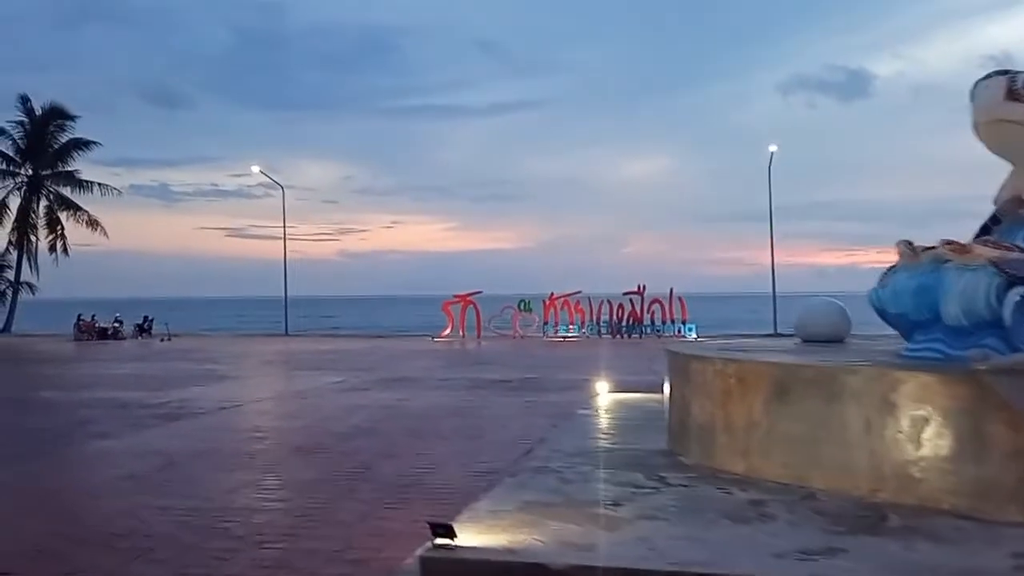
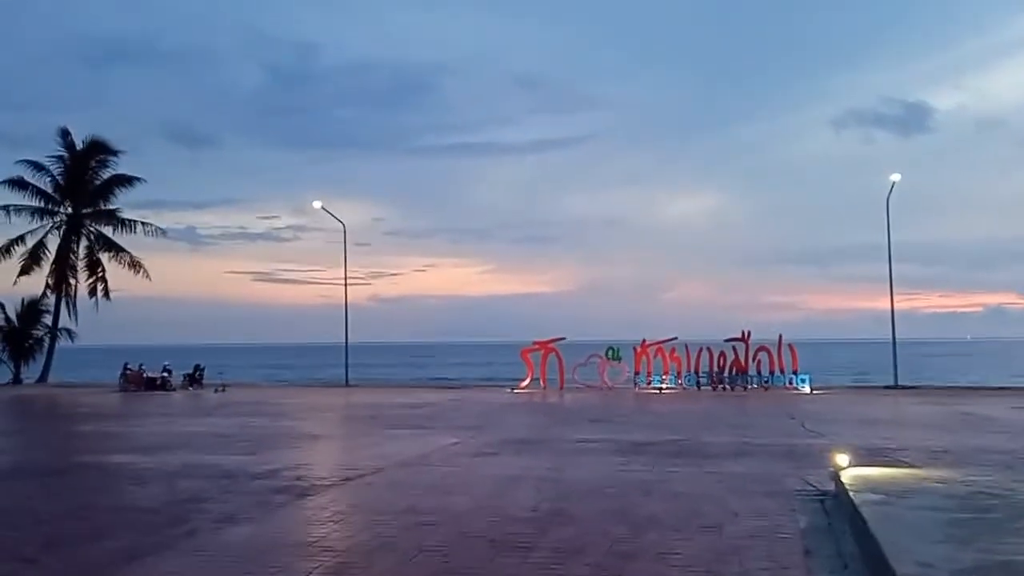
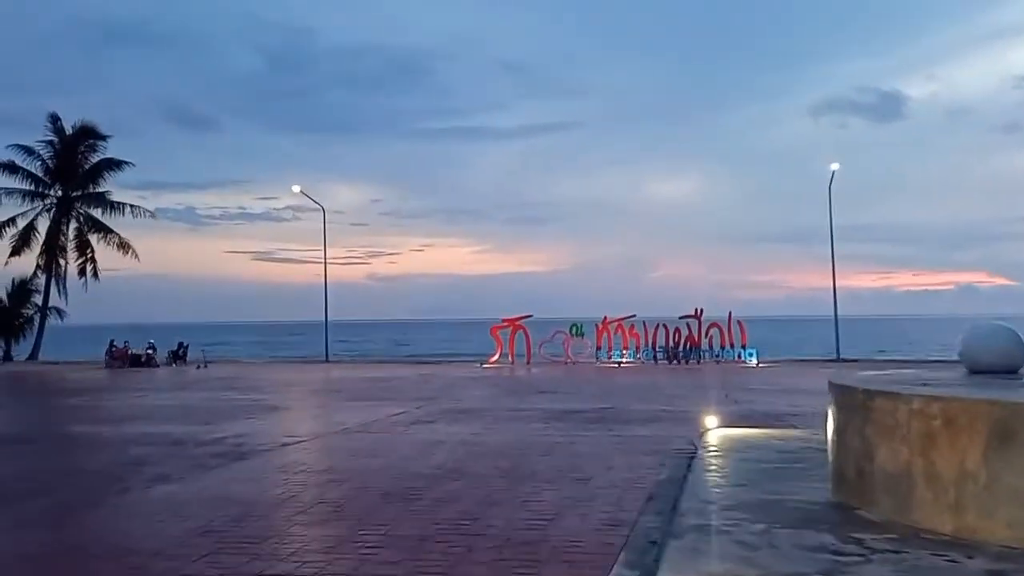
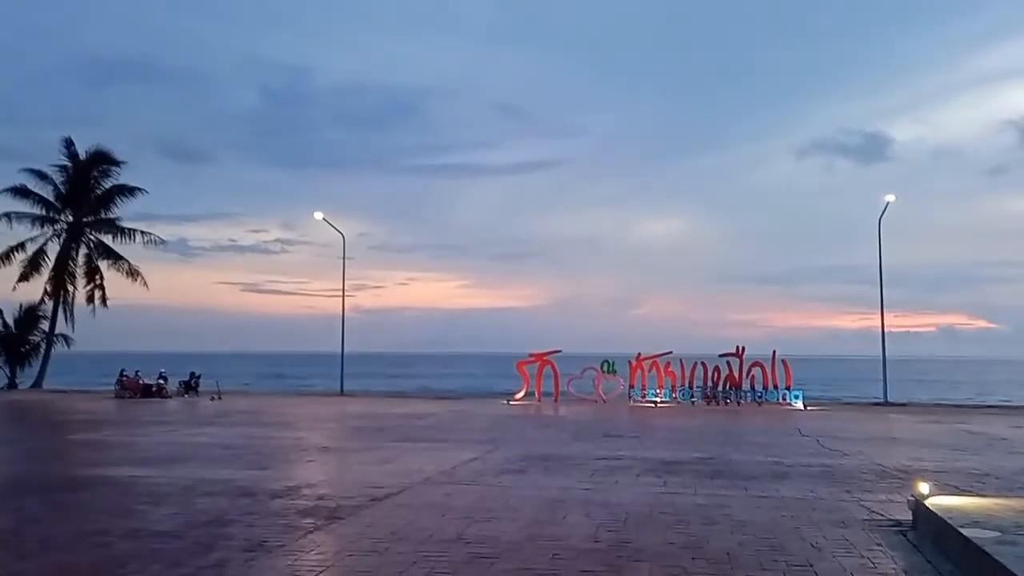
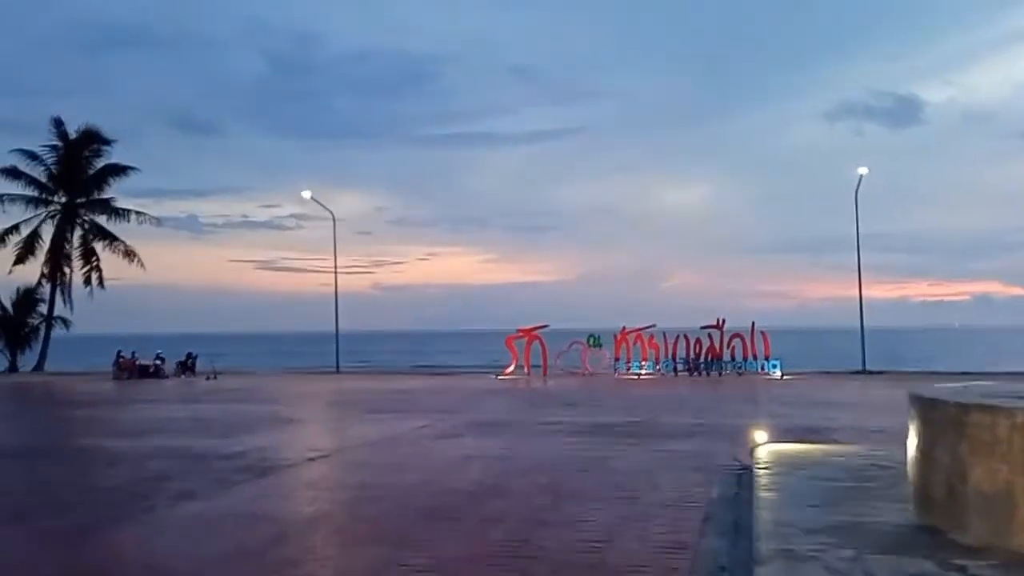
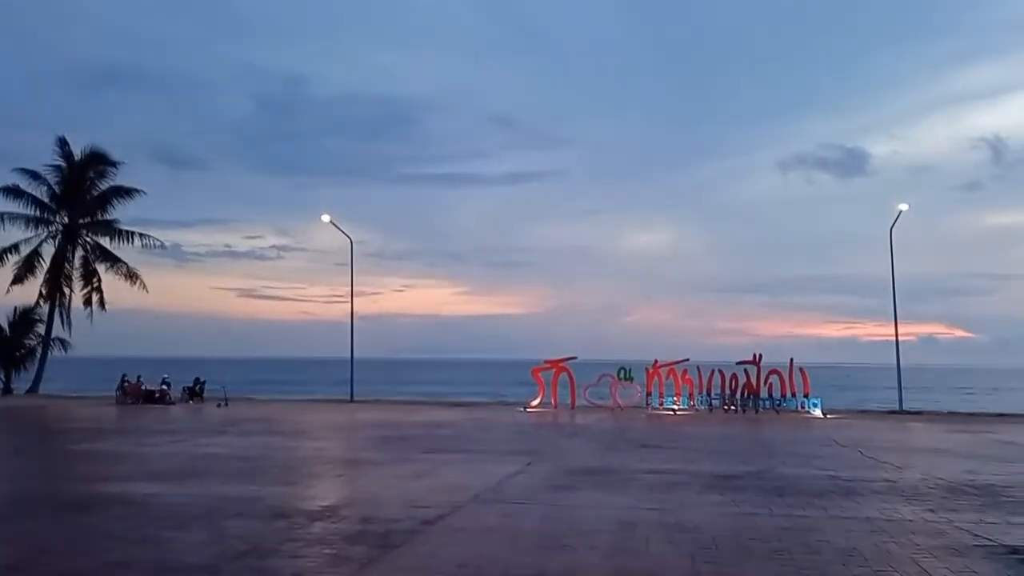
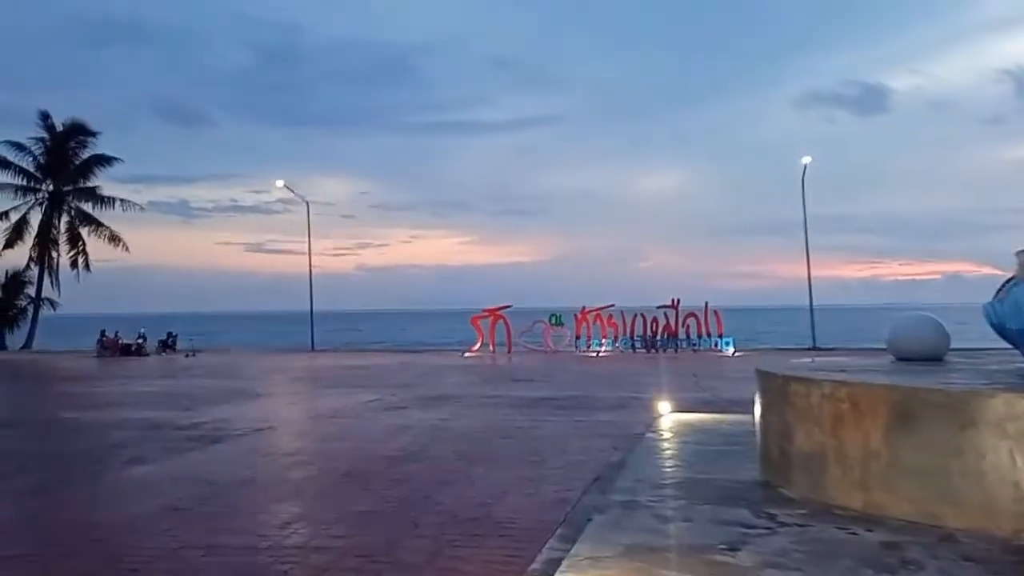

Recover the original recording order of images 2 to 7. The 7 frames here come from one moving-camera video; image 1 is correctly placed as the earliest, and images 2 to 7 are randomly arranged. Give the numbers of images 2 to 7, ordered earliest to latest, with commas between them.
7, 3, 5, 2, 4, 6
